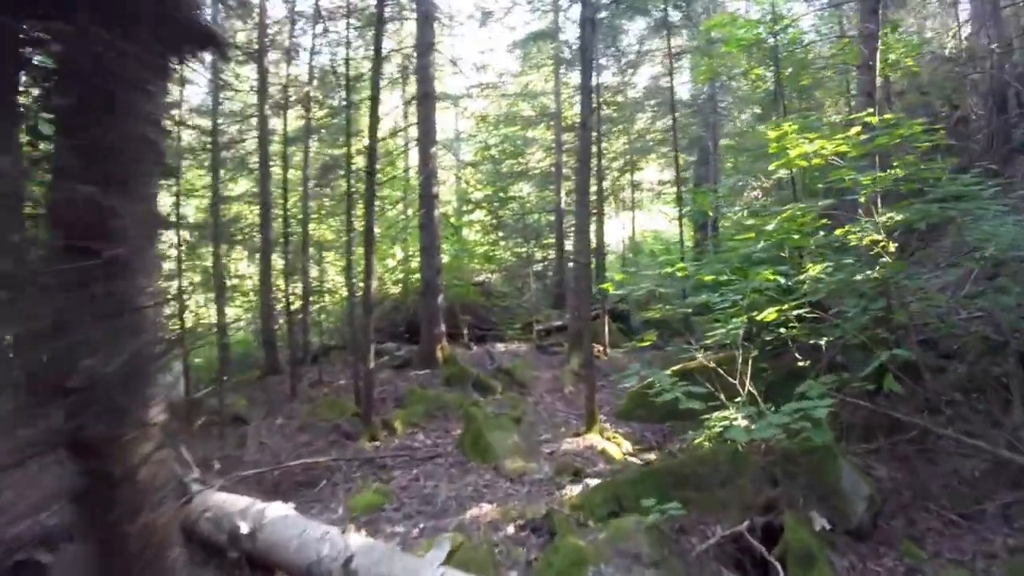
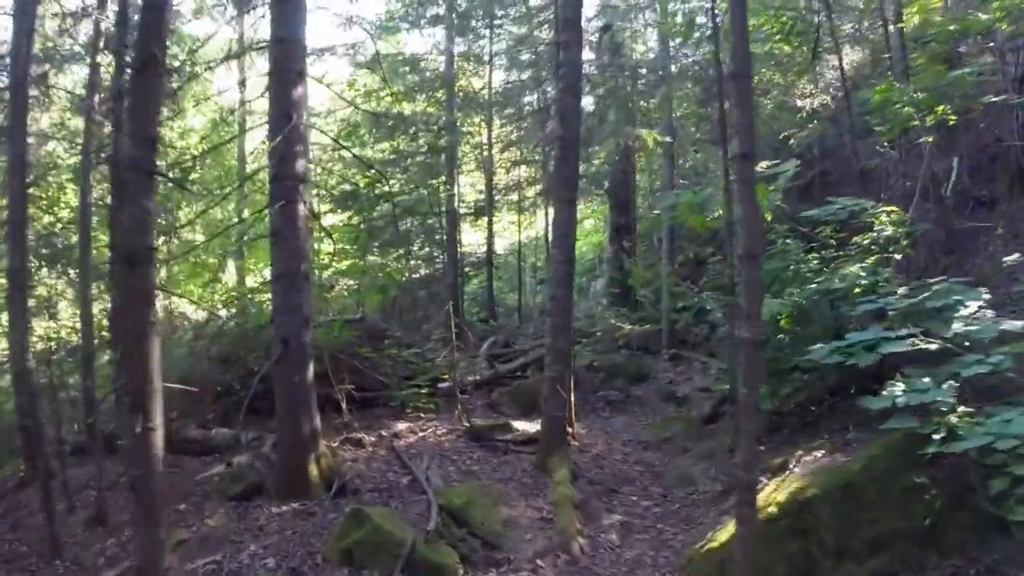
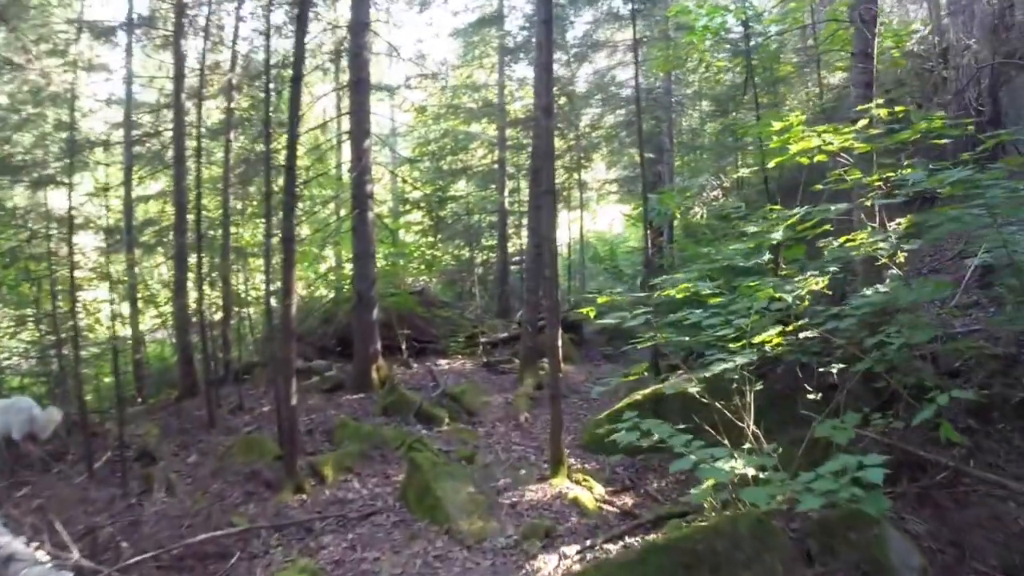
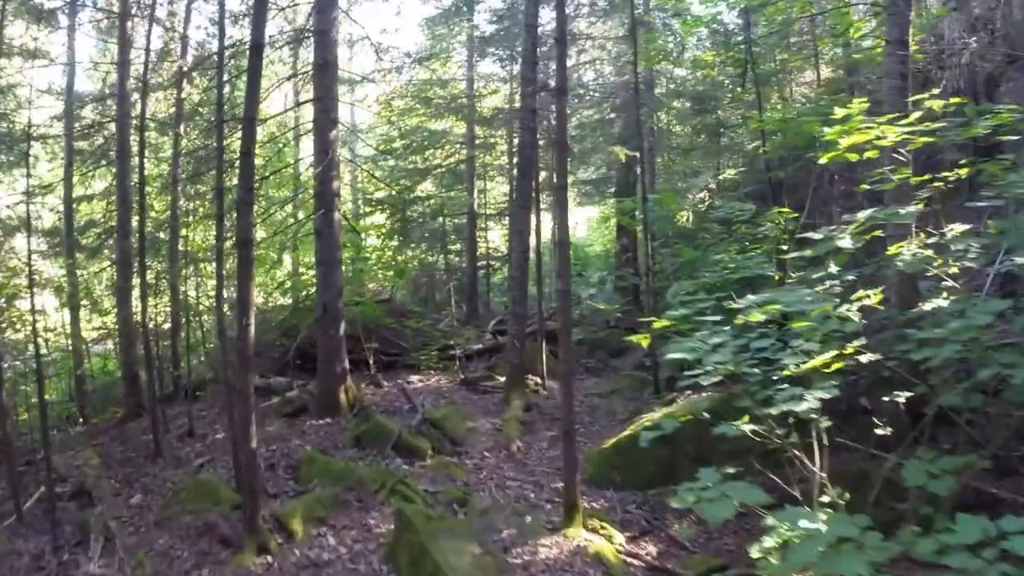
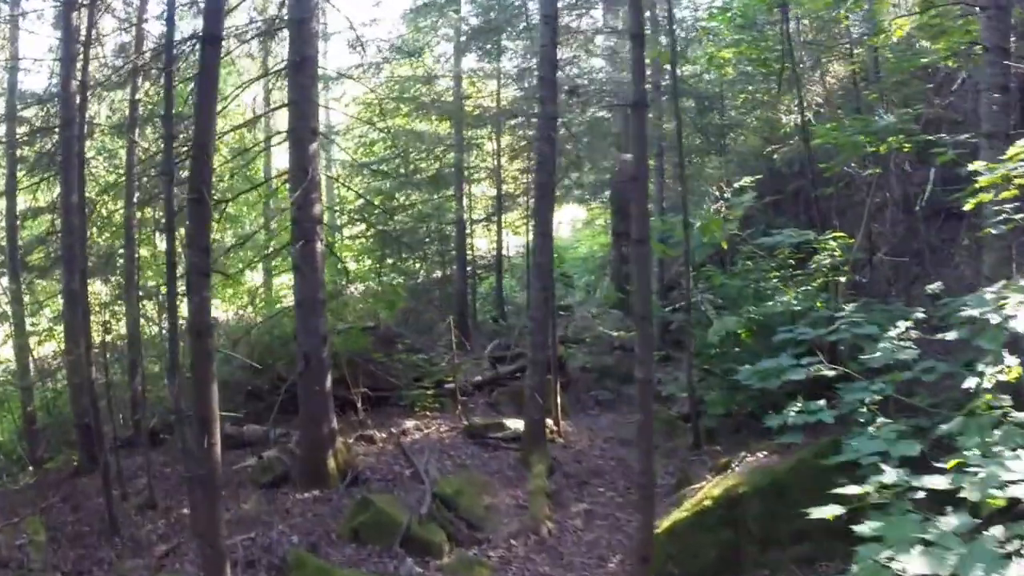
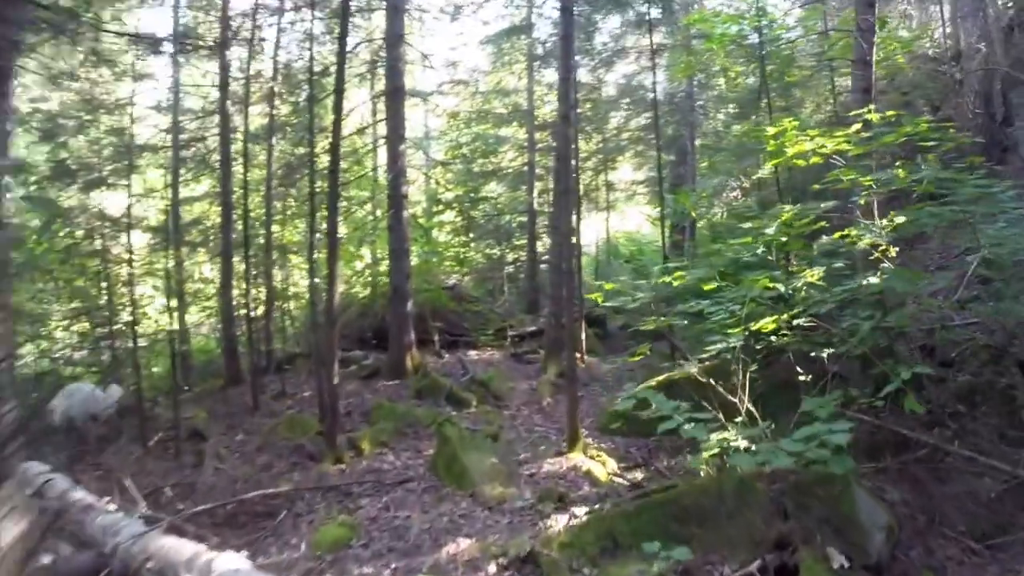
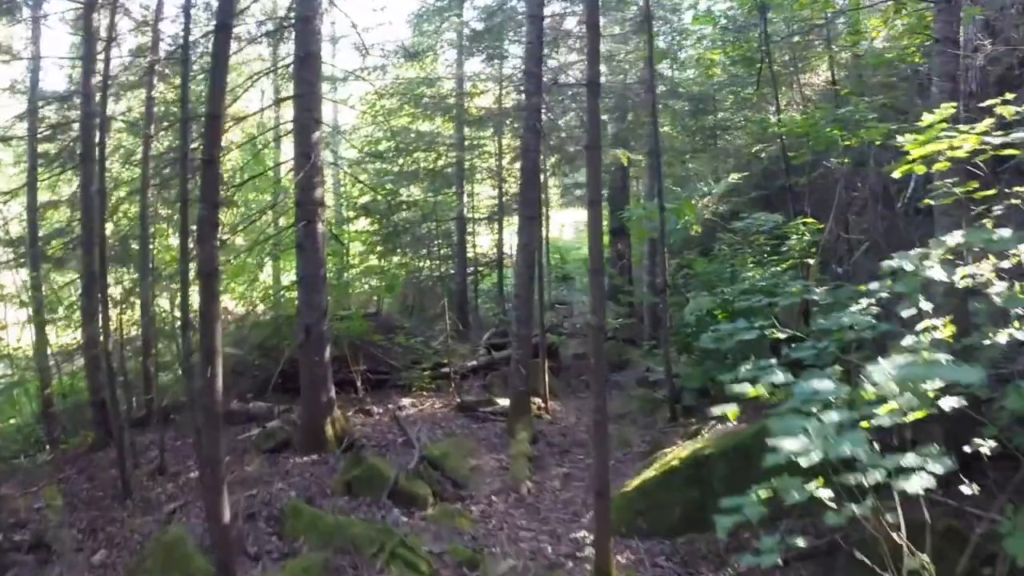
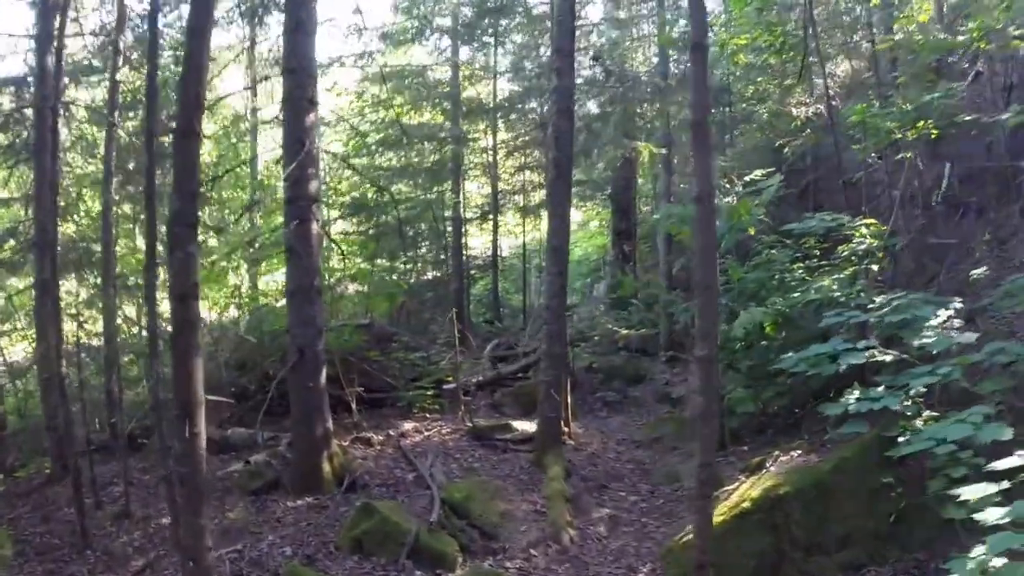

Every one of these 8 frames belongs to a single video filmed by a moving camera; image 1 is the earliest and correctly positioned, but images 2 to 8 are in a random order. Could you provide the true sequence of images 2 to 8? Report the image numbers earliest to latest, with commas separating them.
6, 3, 4, 7, 5, 8, 2
